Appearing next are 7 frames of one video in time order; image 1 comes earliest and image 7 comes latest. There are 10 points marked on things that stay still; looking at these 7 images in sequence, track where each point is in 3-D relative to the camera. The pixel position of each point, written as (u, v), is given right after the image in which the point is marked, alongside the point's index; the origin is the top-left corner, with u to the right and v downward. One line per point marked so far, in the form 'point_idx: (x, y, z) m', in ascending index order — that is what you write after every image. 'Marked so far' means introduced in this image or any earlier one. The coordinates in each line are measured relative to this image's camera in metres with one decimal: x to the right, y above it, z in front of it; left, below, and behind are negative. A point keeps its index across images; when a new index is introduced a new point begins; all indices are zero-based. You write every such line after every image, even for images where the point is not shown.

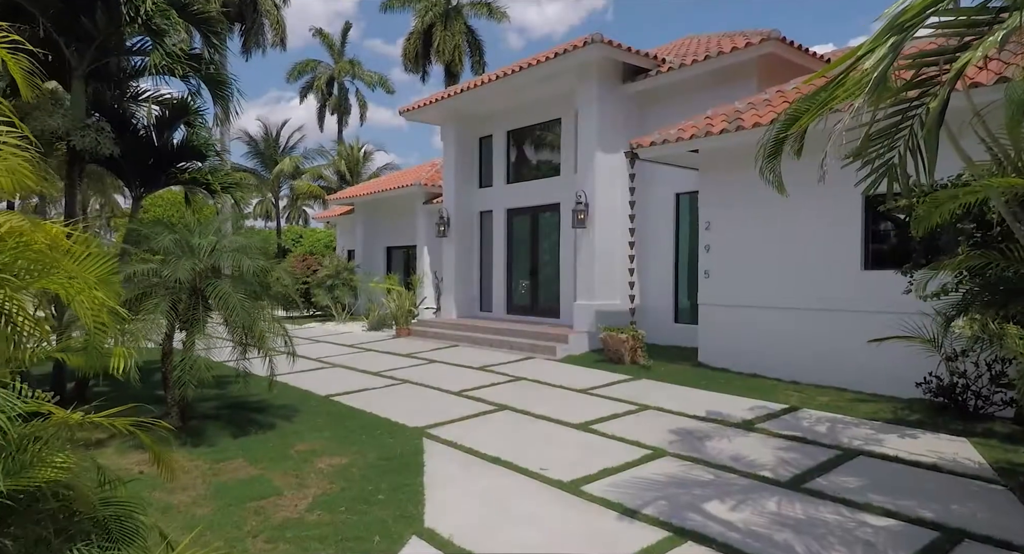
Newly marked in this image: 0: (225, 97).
0: (-4.0, +2.5, +9.5) m
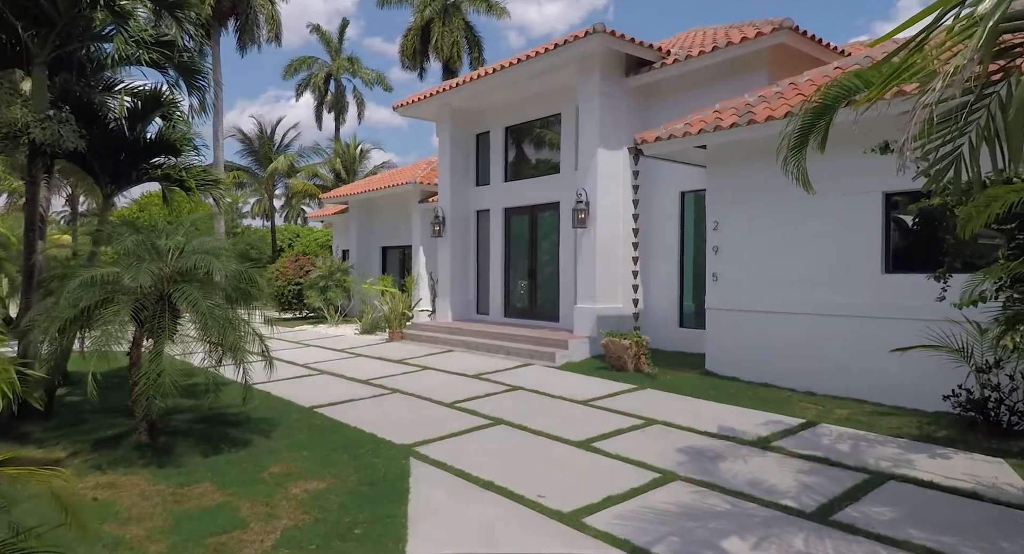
0: (-4.1, +2.5, +8.9) m
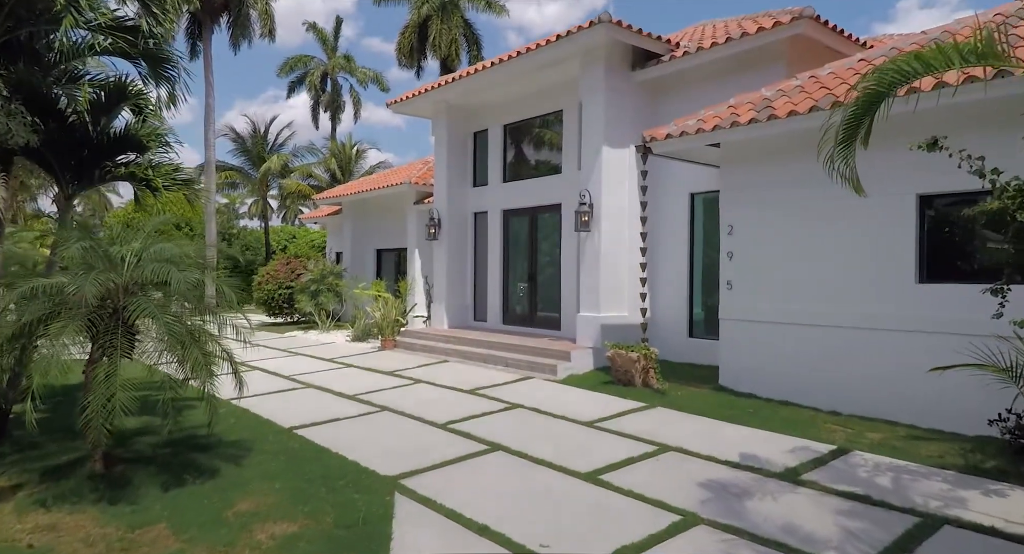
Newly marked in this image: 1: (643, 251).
0: (-4.1, +2.4, +8.2) m
1: (+2.1, +0.4, +11.3) m
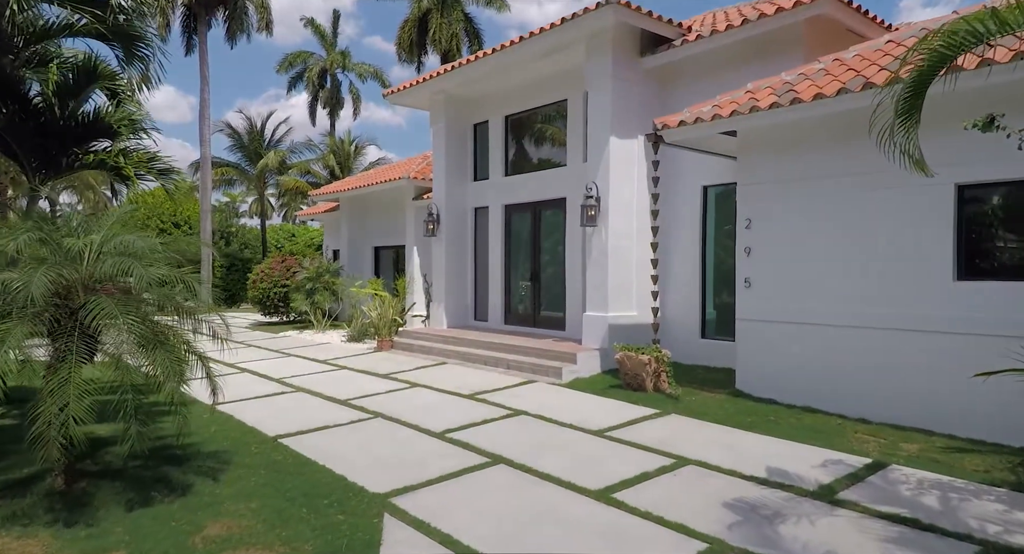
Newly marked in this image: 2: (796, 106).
0: (-4.1, +2.4, +7.6) m
1: (+2.2, +0.5, +10.7) m
2: (+3.1, +1.9, +7.5) m
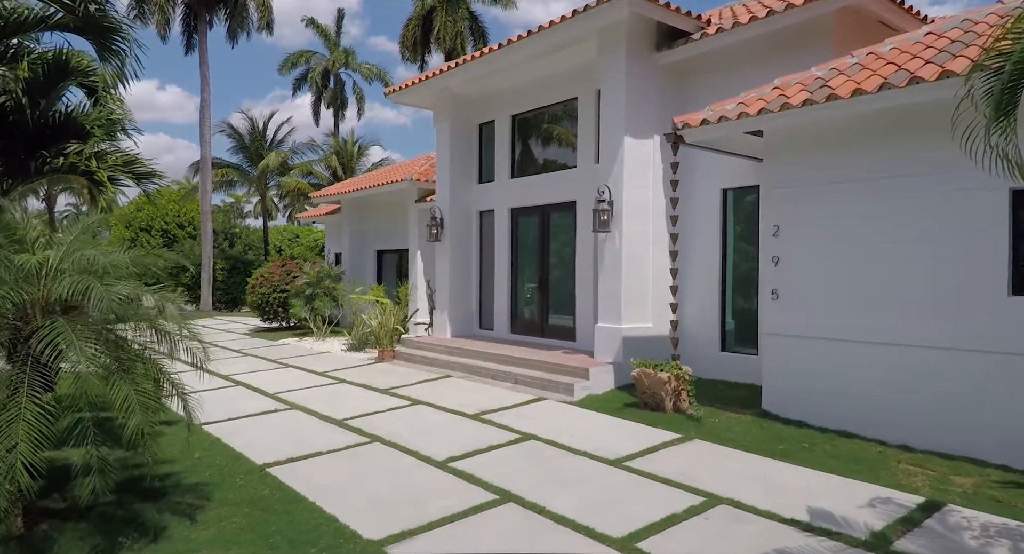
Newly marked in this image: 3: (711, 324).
0: (-4.0, +2.3, +7.0) m
1: (+2.3, +0.3, +10.1) m
2: (+3.2, +1.7, +6.9) m
3: (+2.8, -0.7, +9.9) m
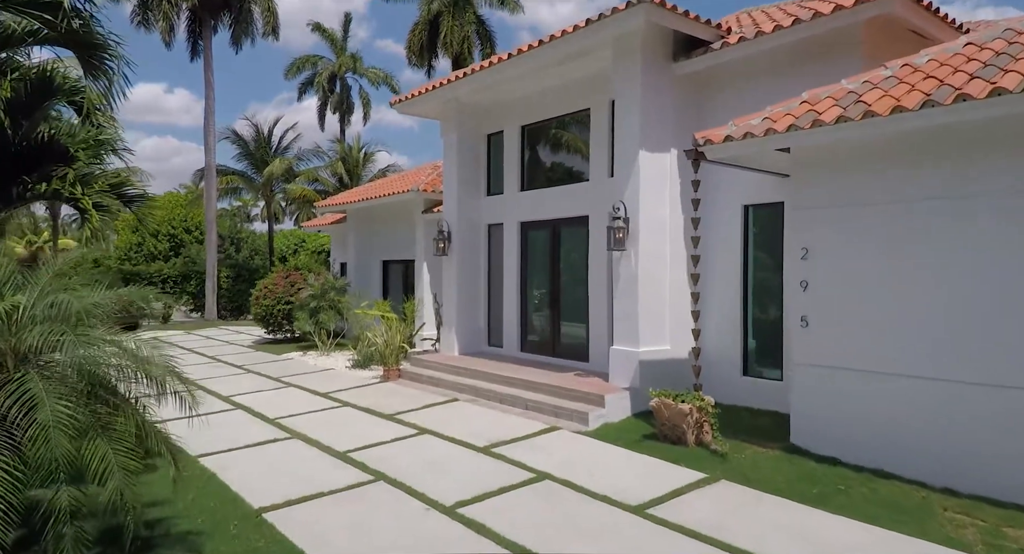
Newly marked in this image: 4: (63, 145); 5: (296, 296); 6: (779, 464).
0: (-3.8, +2.0, +6.6) m
1: (+2.4, 0.0, +9.6) m
2: (+3.3, +1.4, +6.4) m
3: (+3.0, -1.0, +9.4) m
4: (-4.3, +1.3, +6.7) m
5: (-5.9, -0.5, +18.8) m
6: (+2.7, -1.9, +7.1) m
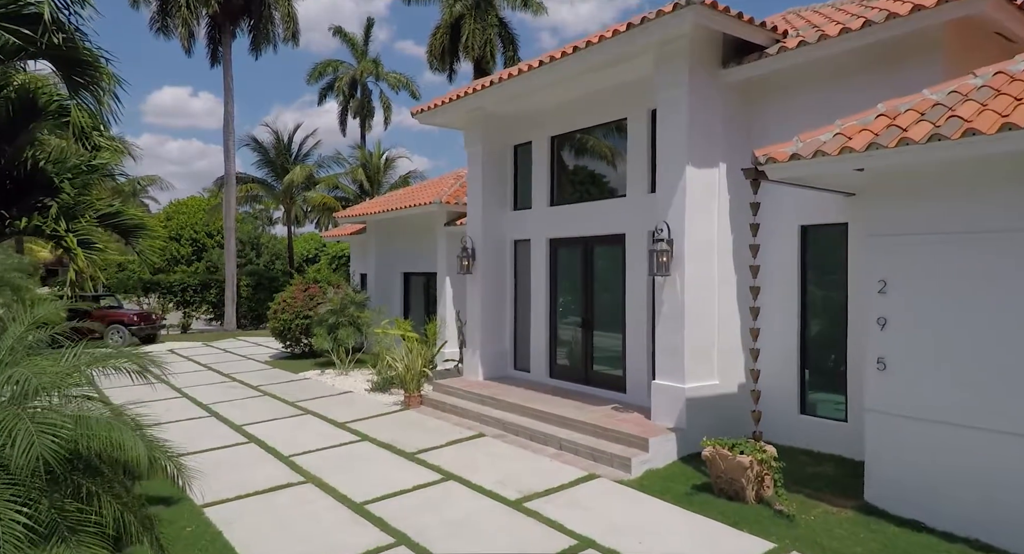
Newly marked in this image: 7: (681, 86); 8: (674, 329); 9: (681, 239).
0: (-3.5, +1.6, +5.9) m
1: (+2.8, -0.3, +8.7) m
2: (+3.6, +1.1, +5.5) m
3: (+3.4, -1.3, +8.5) m
4: (-4.0, +0.9, +6.1) m
5: (-5.2, -0.9, +18.2) m
6: (+3.1, -2.3, +6.2) m
7: (+2.1, +2.4, +8.6) m
8: (+2.0, -0.6, +8.7) m
9: (+2.1, +0.5, +8.6) m
